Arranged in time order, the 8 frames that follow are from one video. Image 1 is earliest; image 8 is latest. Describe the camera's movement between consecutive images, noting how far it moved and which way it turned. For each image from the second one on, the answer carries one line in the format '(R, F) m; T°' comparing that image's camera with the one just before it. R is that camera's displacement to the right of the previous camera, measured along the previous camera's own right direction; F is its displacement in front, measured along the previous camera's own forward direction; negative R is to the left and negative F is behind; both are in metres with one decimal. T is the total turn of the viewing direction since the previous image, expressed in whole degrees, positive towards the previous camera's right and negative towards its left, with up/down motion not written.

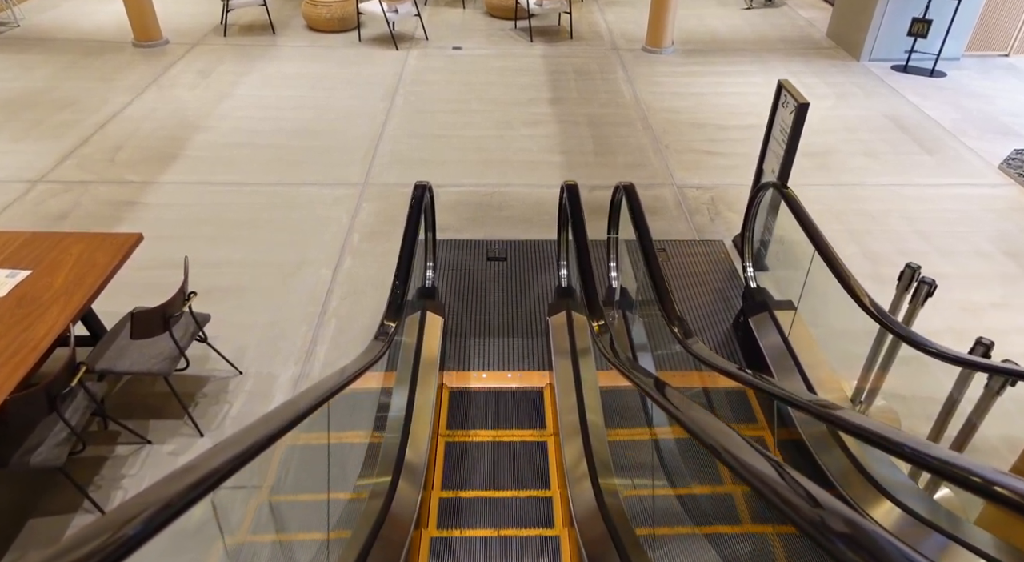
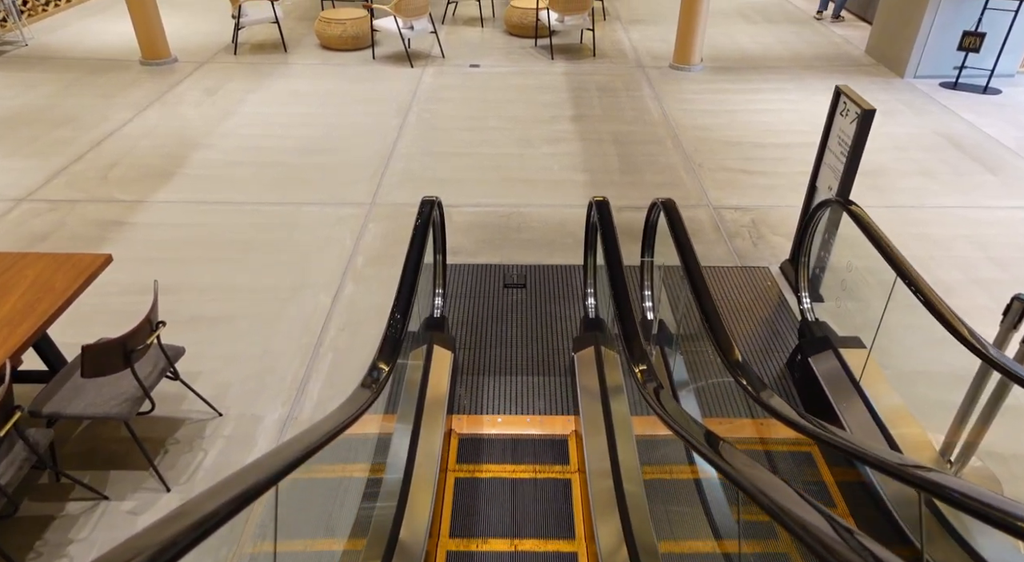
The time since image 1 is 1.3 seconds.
(0.0, +0.5) m; -2°
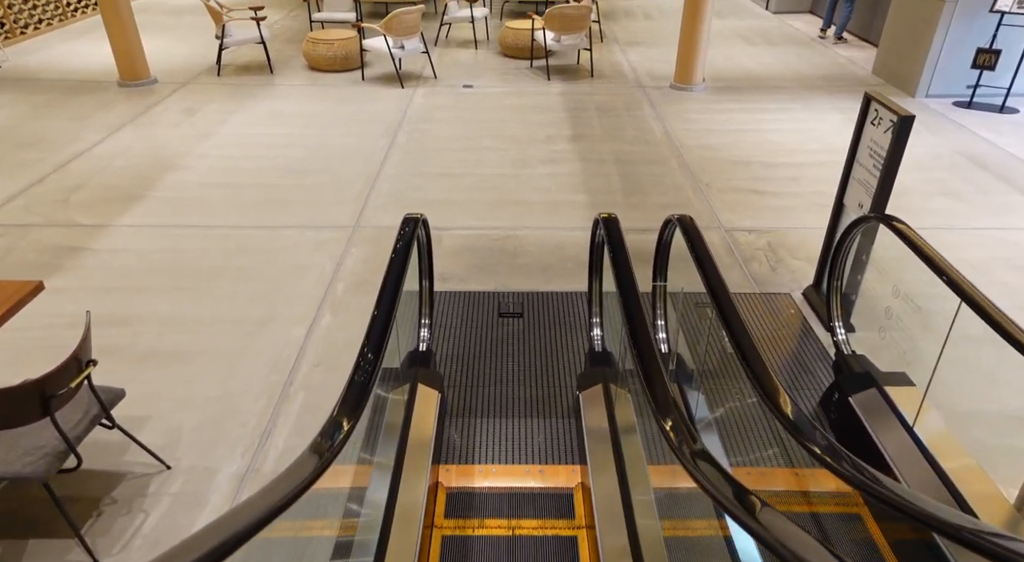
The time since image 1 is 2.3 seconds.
(0.0, +0.4) m; 0°
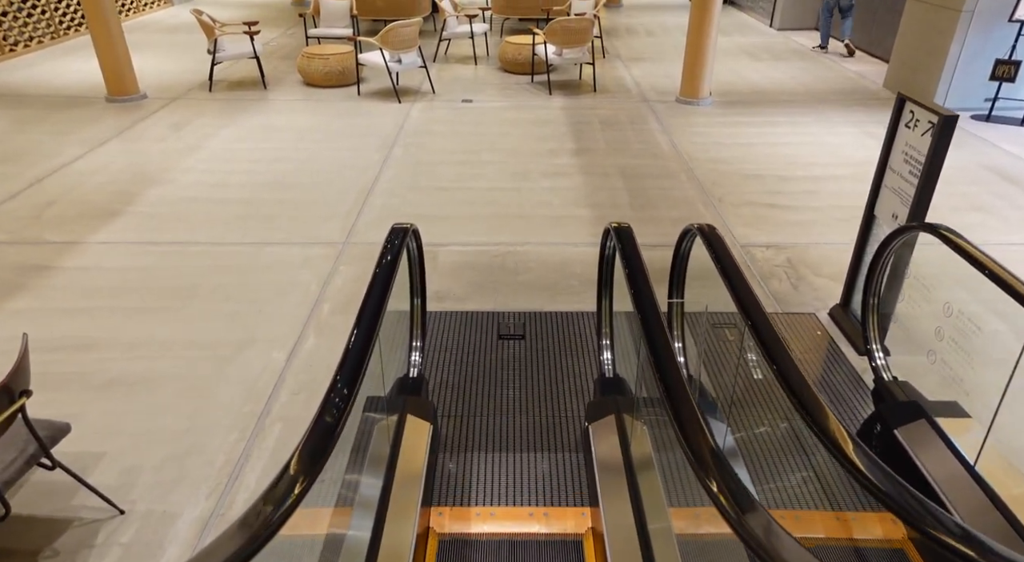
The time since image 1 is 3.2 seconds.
(0.0, +0.3) m; 0°
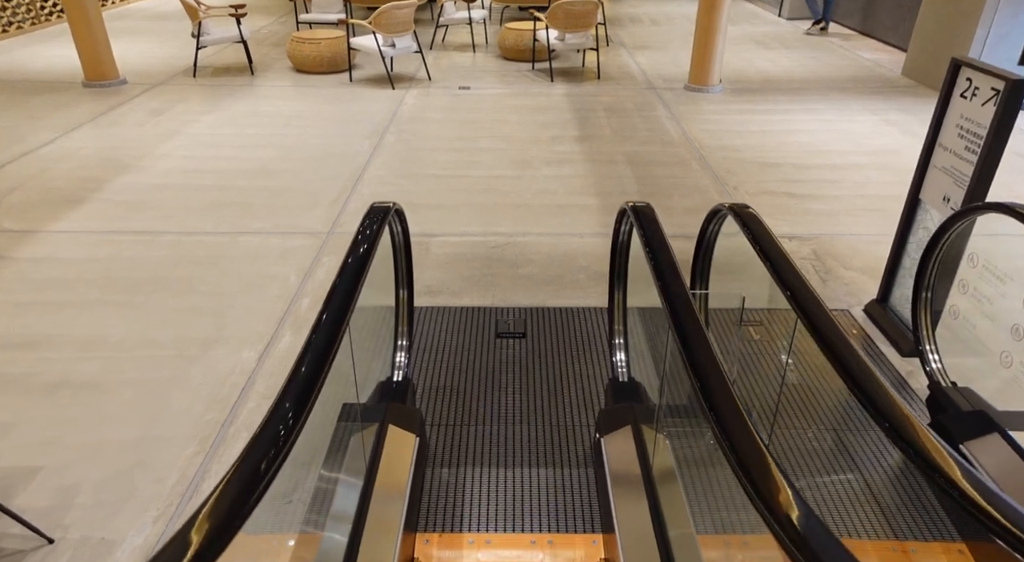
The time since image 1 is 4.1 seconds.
(0.0, +0.3) m; 0°
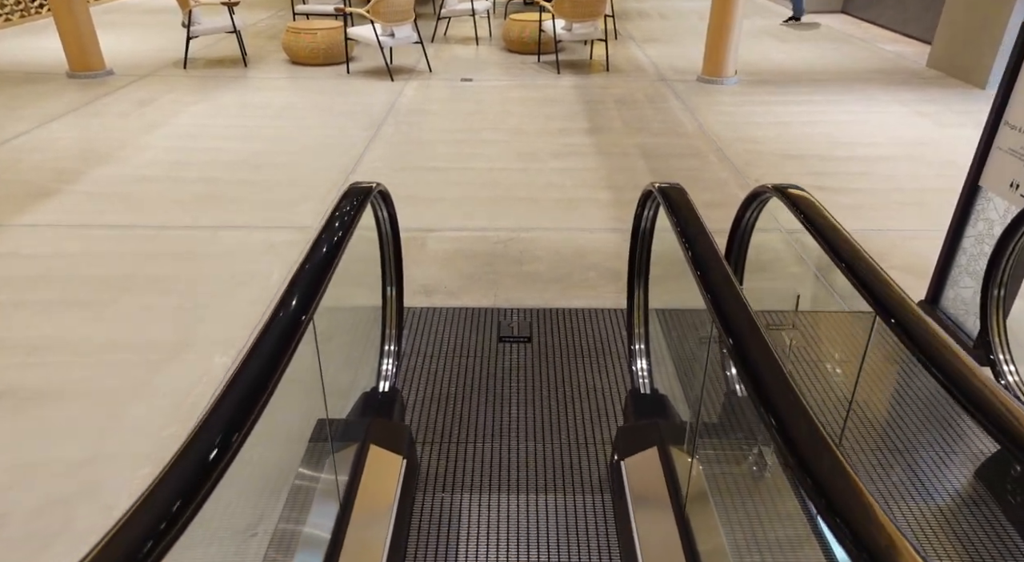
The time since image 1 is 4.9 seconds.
(0.0, +0.3) m; 0°
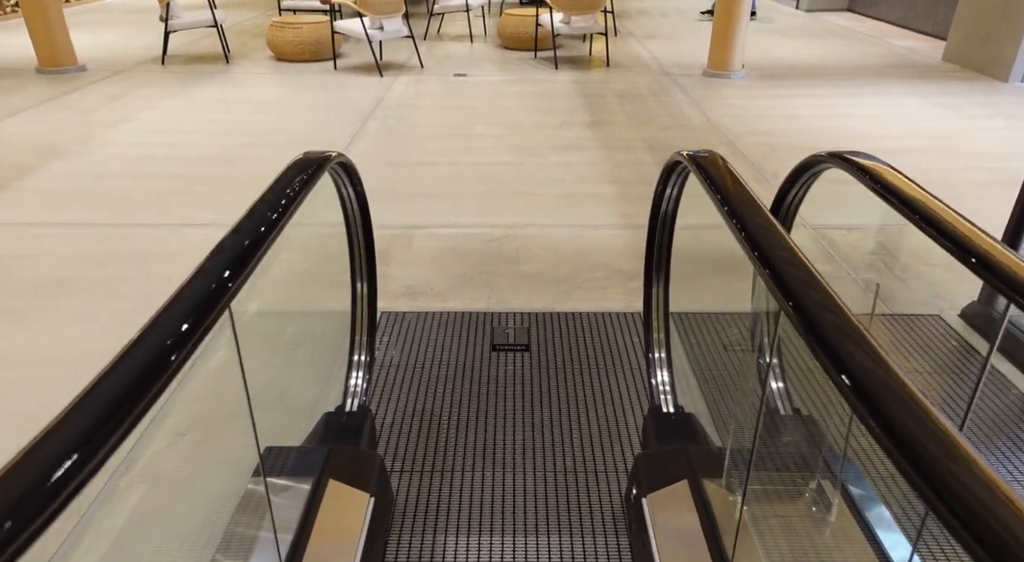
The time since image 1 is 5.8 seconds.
(0.0, +0.3) m; 0°
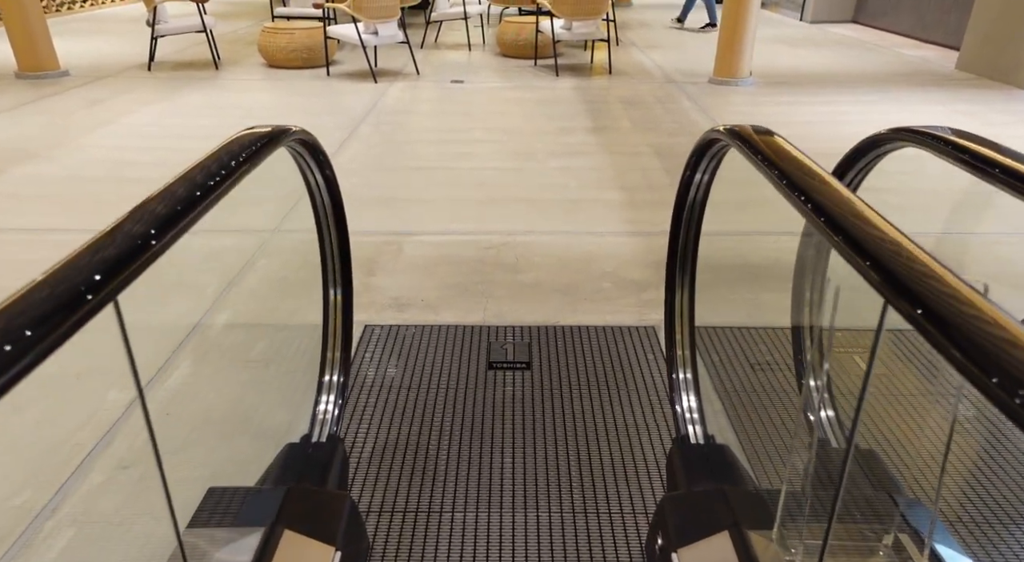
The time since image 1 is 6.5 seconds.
(0.0, +0.3) m; 0°
